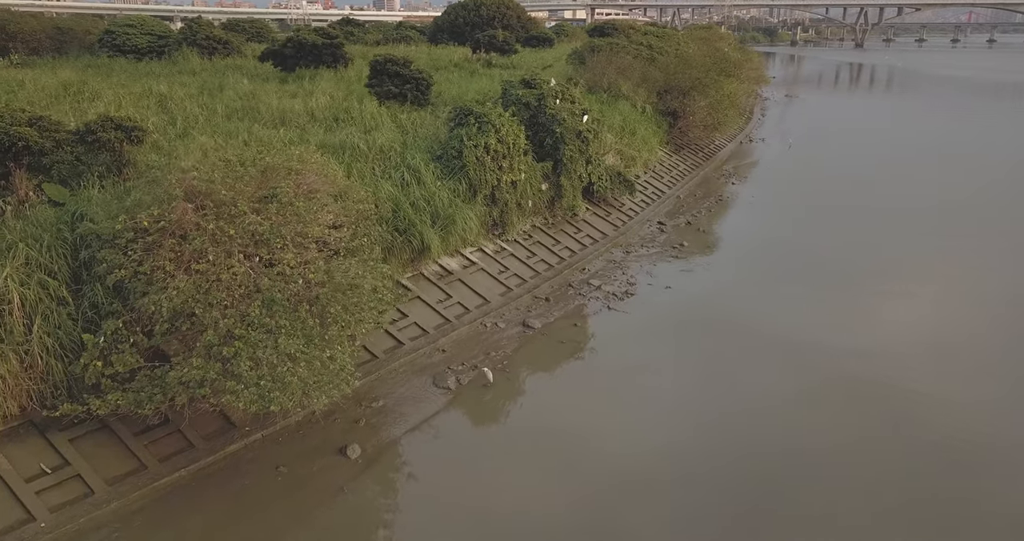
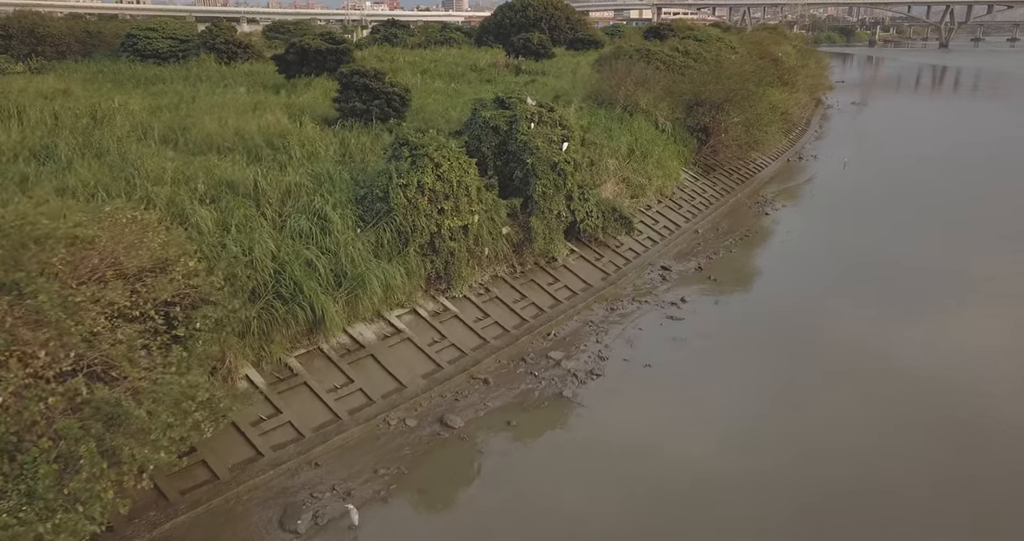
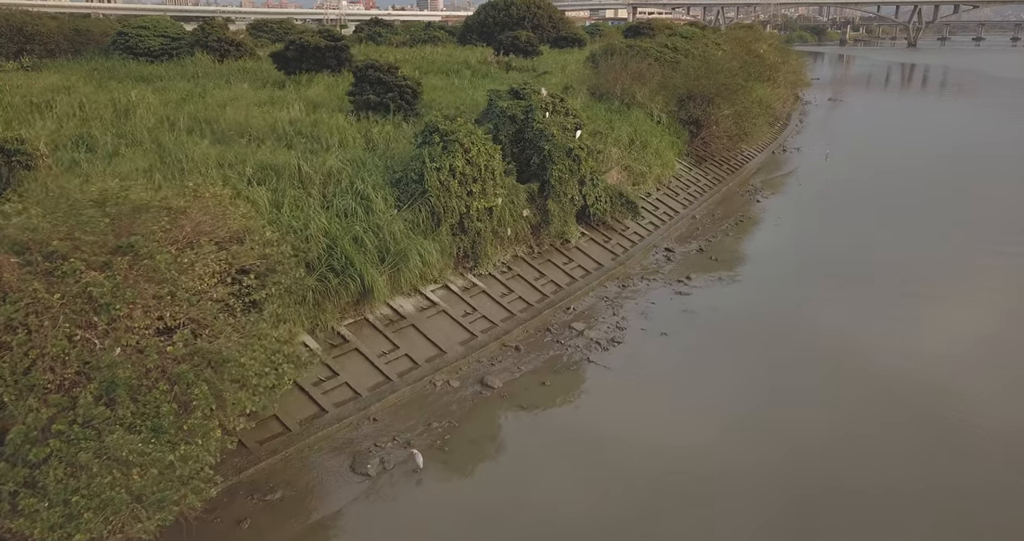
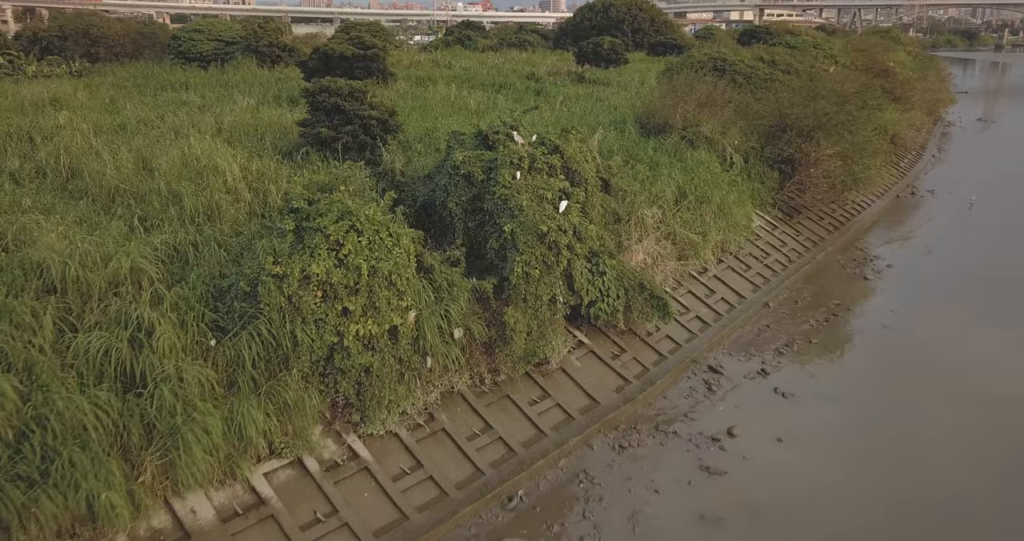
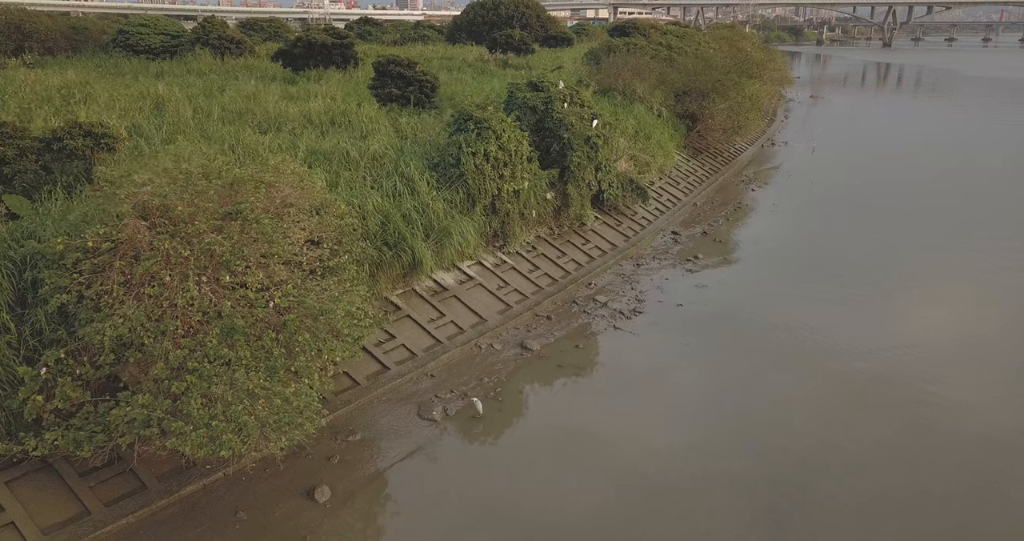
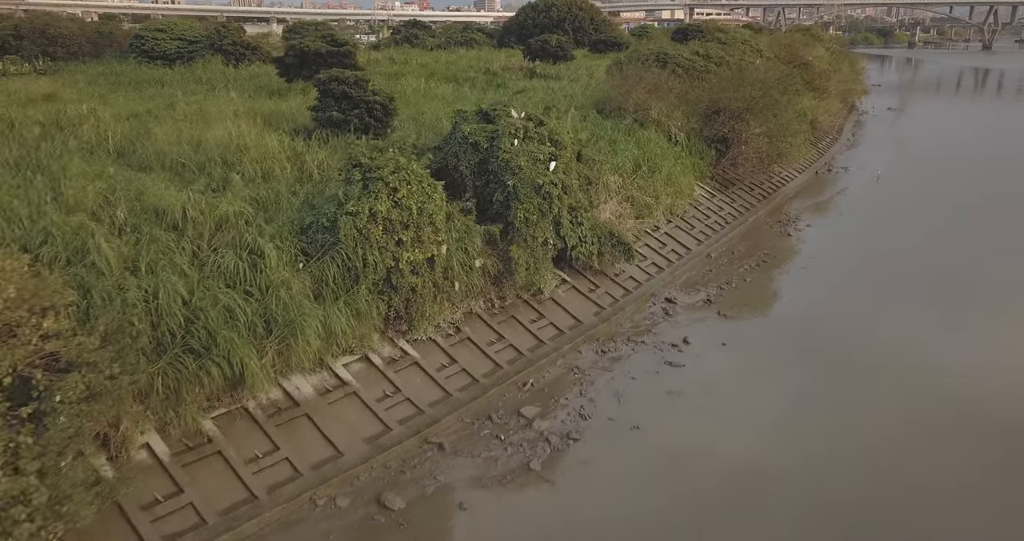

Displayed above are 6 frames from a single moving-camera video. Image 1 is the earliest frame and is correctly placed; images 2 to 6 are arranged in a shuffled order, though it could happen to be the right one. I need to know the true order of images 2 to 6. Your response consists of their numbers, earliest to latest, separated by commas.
5, 3, 2, 6, 4
